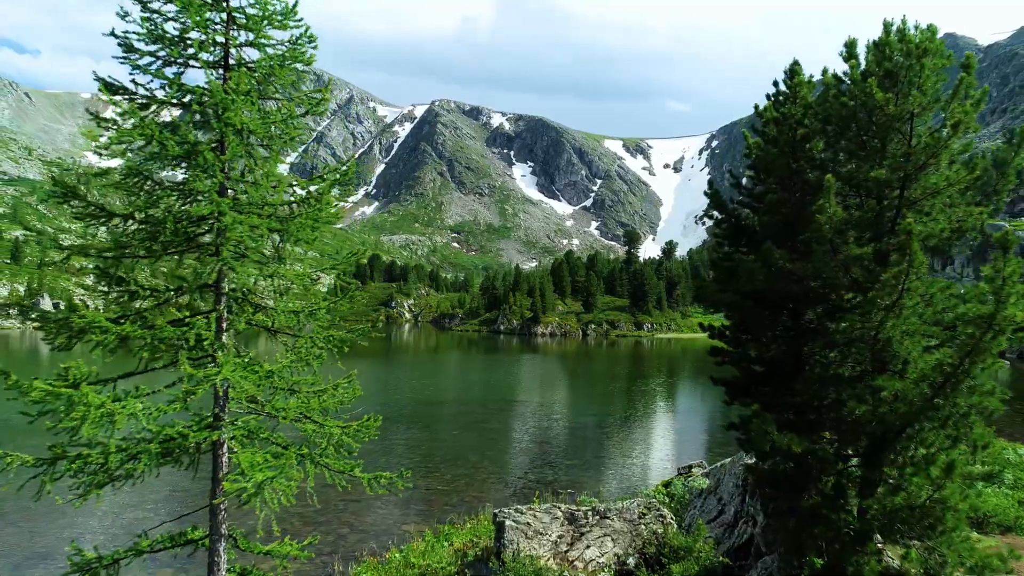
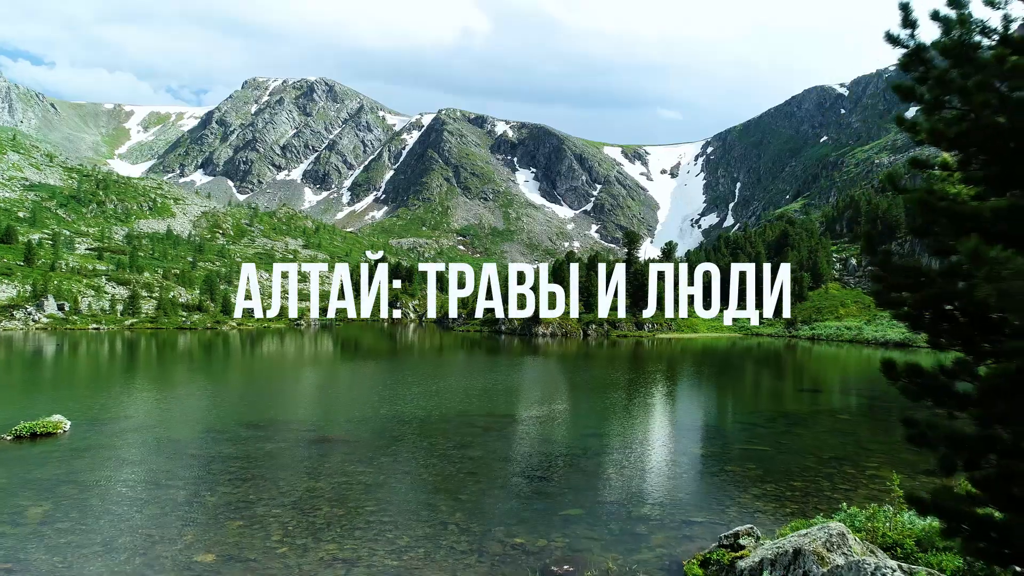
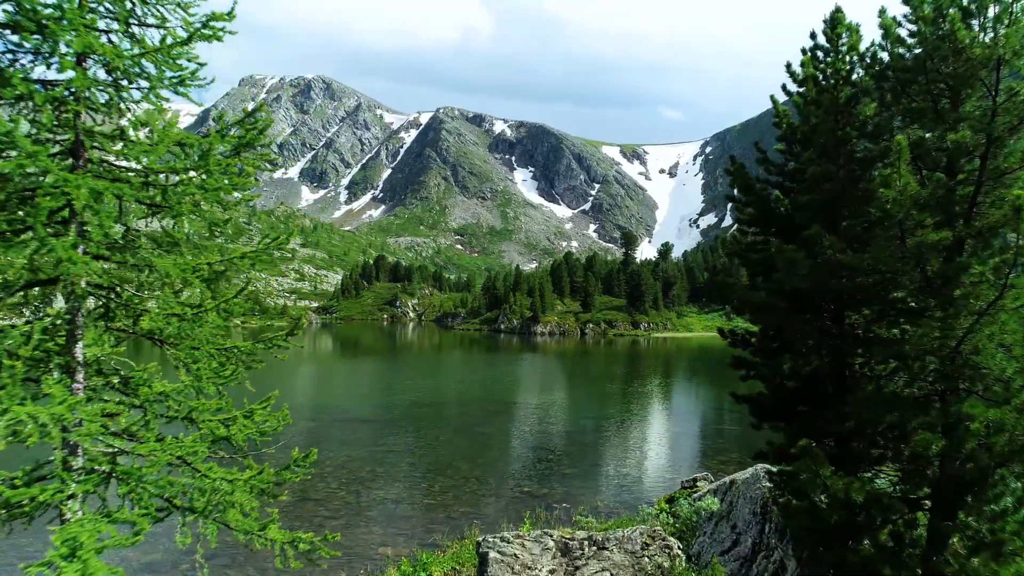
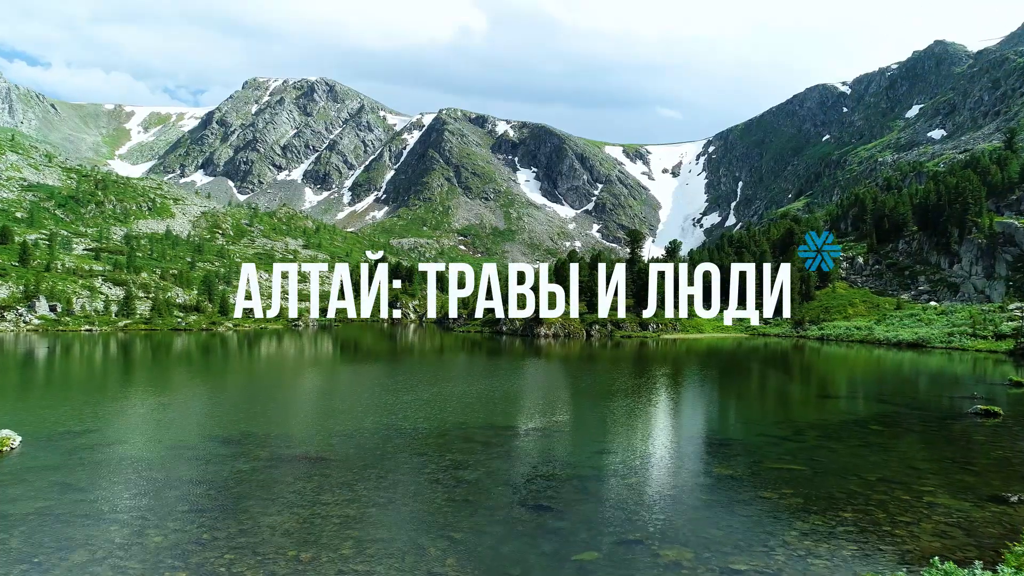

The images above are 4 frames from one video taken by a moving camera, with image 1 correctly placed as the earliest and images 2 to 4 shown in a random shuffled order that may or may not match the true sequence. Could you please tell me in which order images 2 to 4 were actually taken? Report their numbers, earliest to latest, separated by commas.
3, 2, 4
